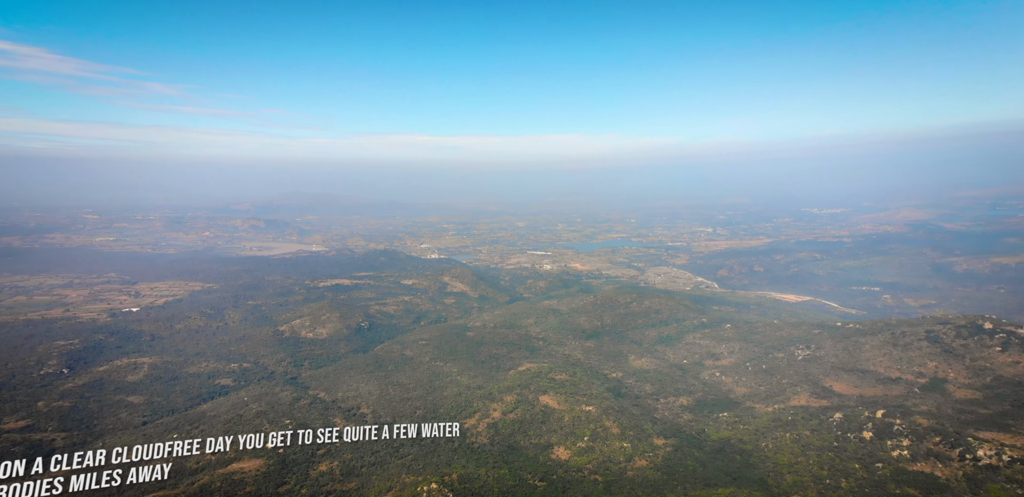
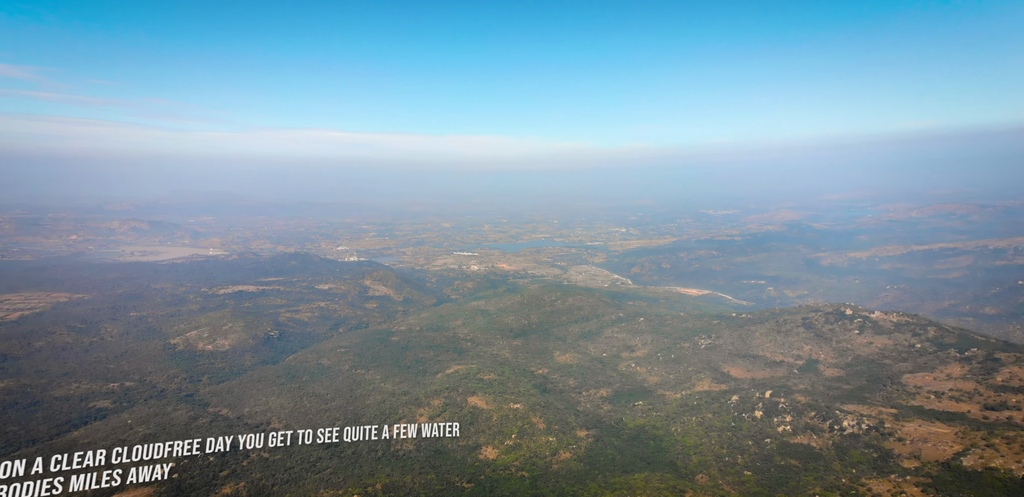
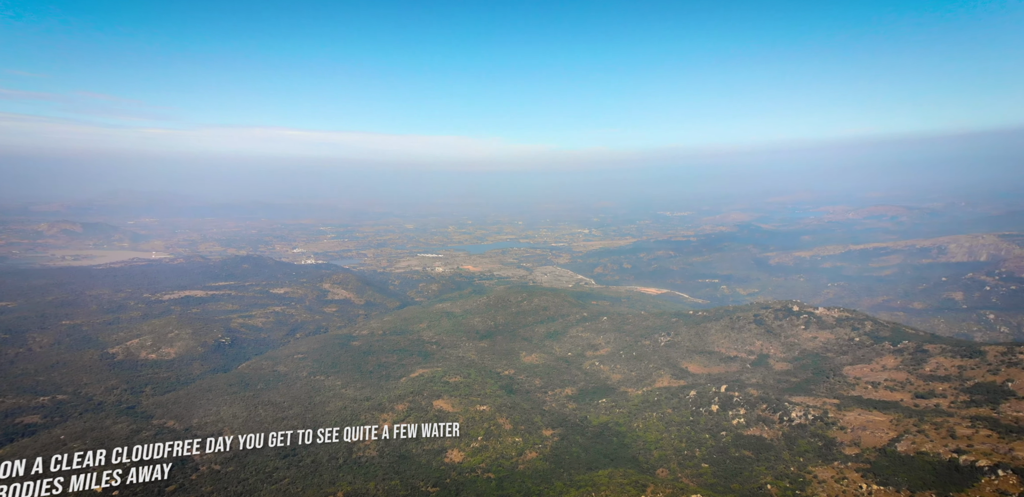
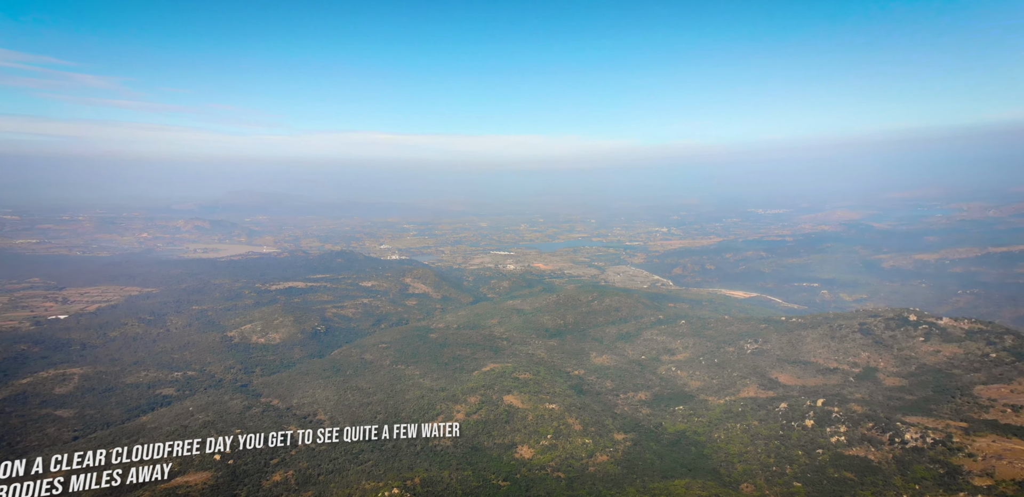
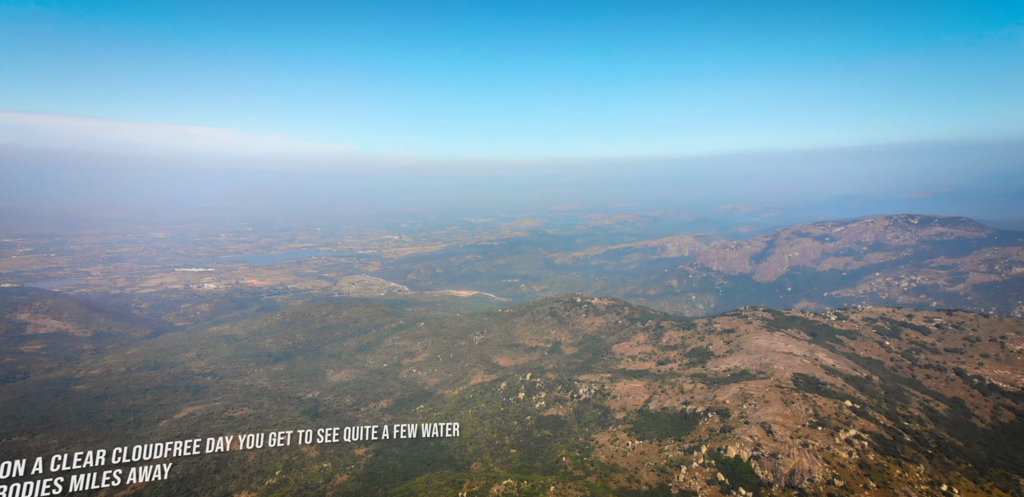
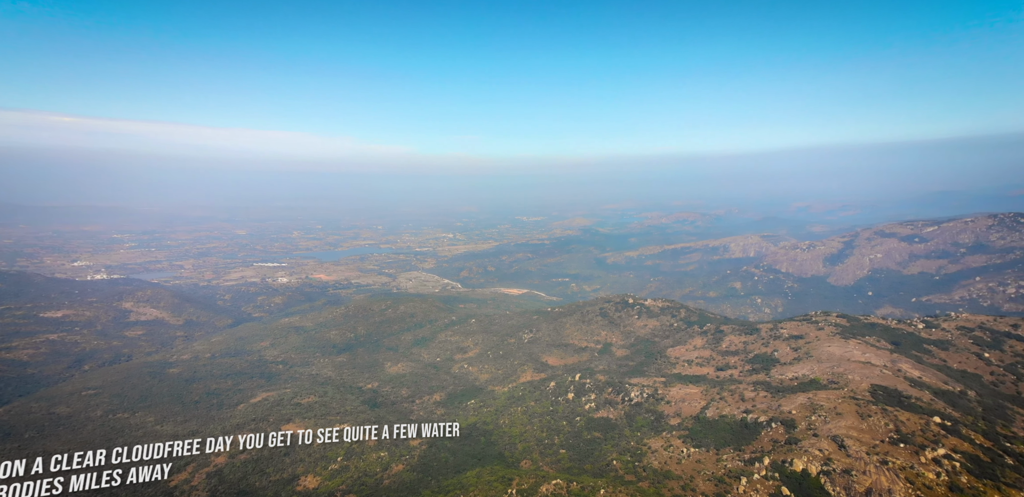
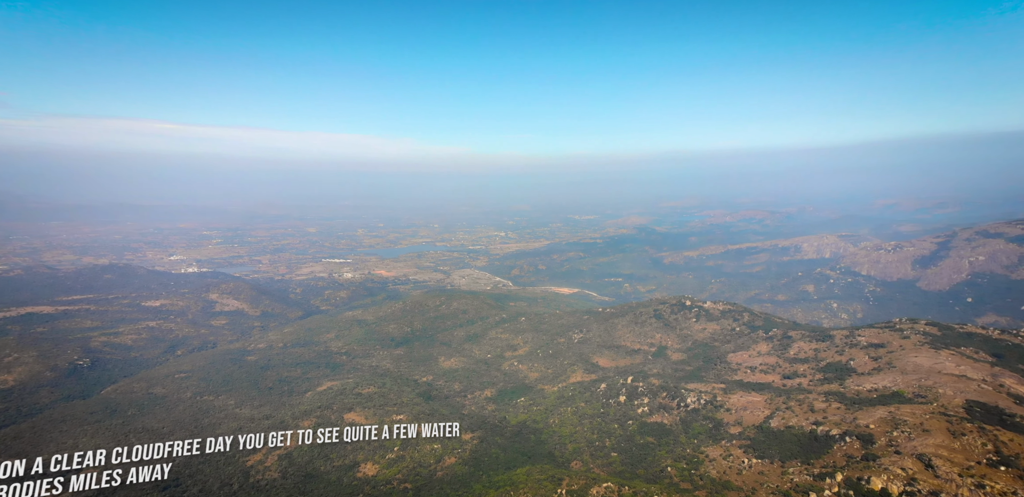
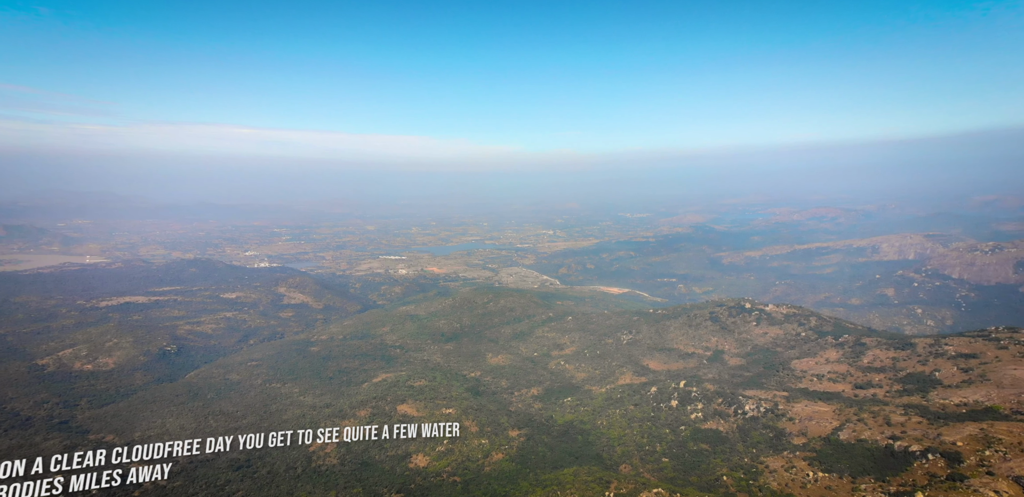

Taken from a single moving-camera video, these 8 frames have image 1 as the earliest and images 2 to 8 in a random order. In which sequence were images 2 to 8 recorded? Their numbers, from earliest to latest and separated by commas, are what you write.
4, 2, 3, 8, 7, 6, 5
